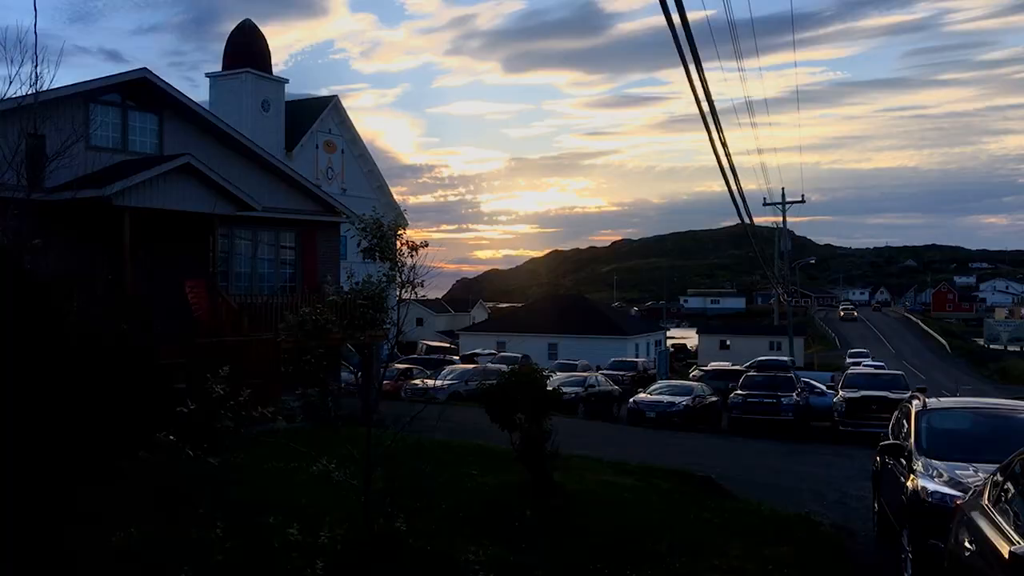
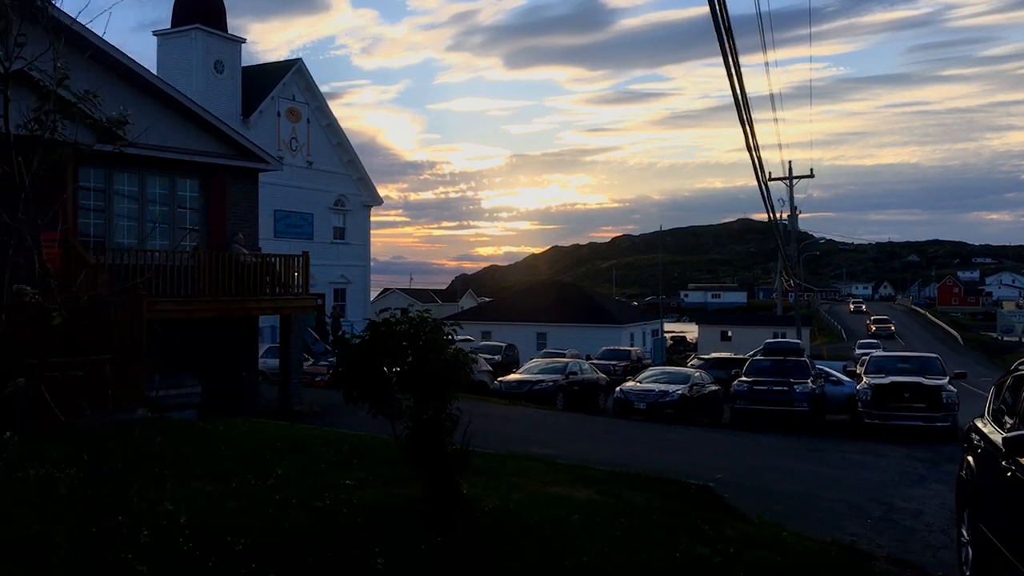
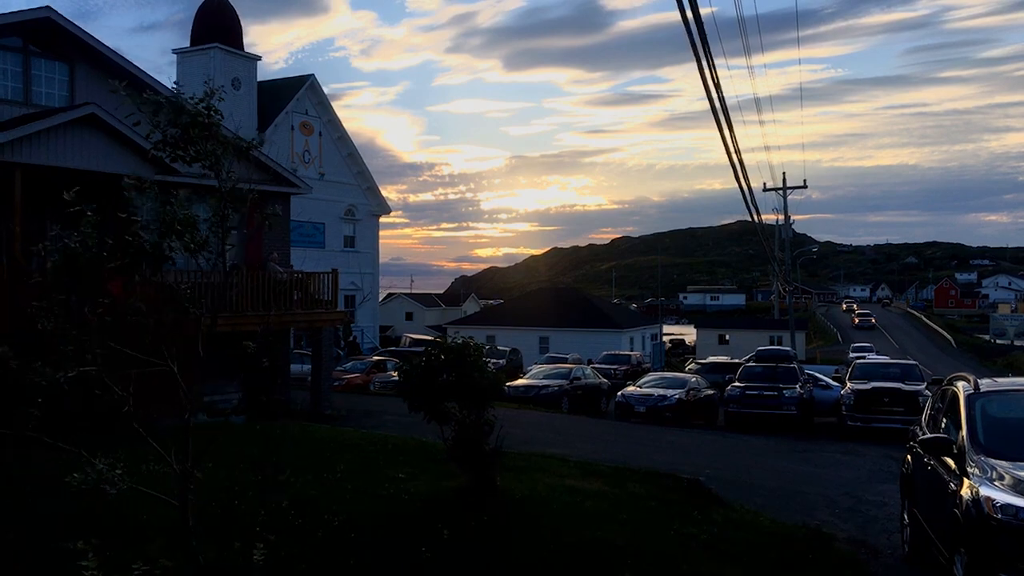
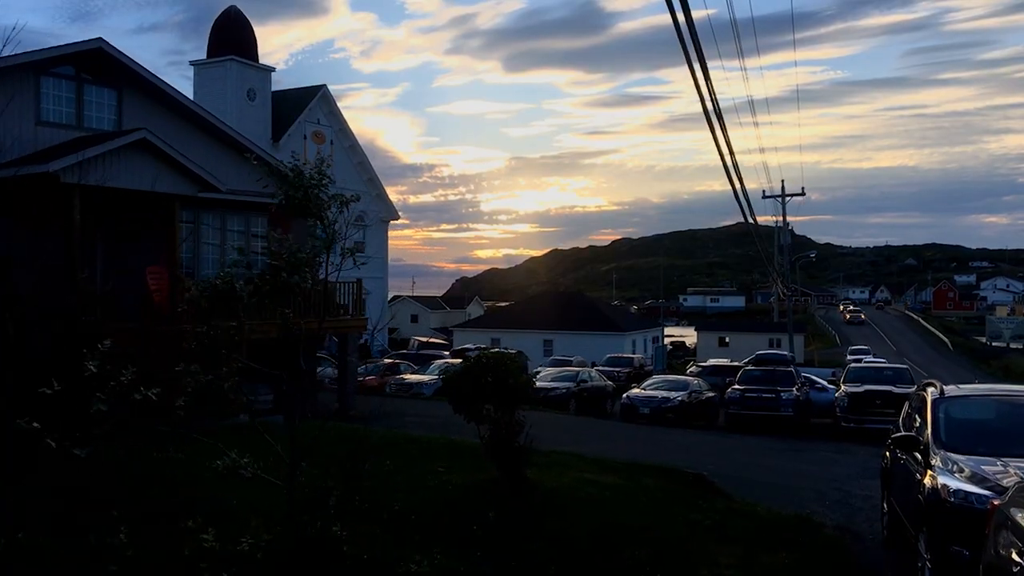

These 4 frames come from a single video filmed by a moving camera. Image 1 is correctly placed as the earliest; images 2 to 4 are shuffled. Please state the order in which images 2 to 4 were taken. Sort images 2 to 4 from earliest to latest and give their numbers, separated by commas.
4, 3, 2
